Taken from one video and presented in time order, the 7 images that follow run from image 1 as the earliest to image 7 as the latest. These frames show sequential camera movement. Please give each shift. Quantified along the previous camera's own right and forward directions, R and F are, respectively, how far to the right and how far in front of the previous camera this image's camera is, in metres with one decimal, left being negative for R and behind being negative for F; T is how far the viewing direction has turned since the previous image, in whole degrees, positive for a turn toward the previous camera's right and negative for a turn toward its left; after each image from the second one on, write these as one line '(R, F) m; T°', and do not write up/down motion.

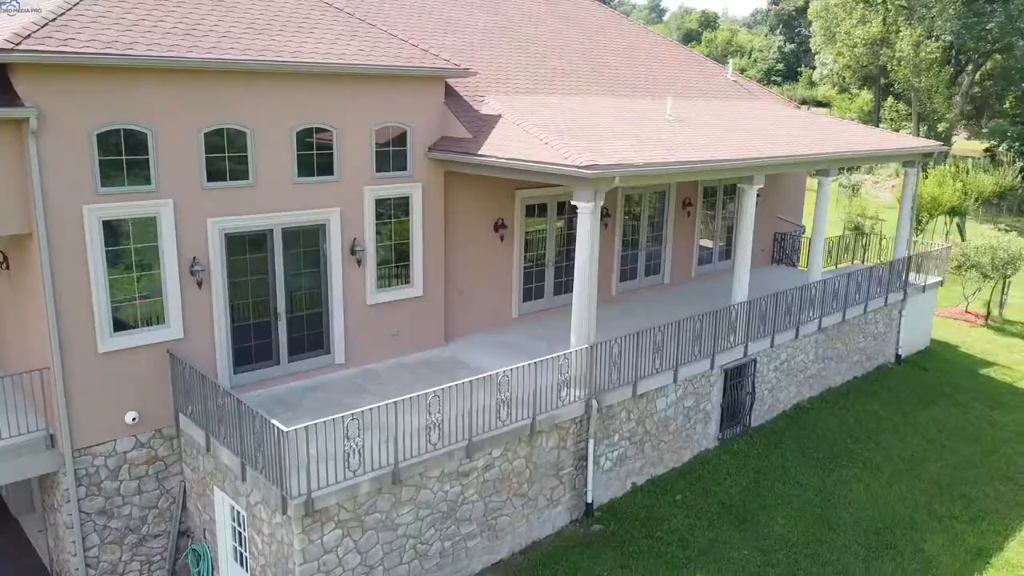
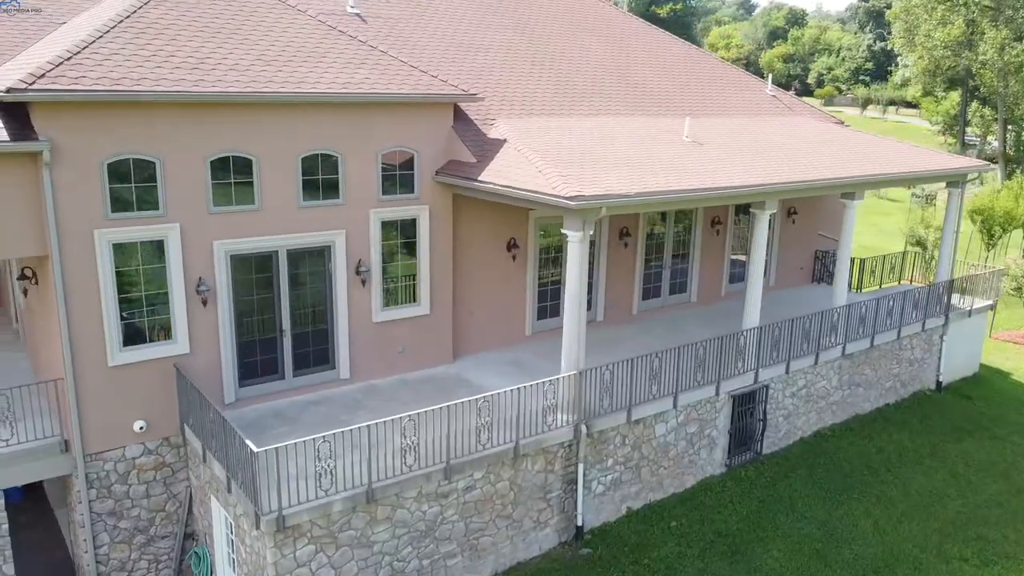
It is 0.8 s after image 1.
(+1.1, -0.1) m; -6°
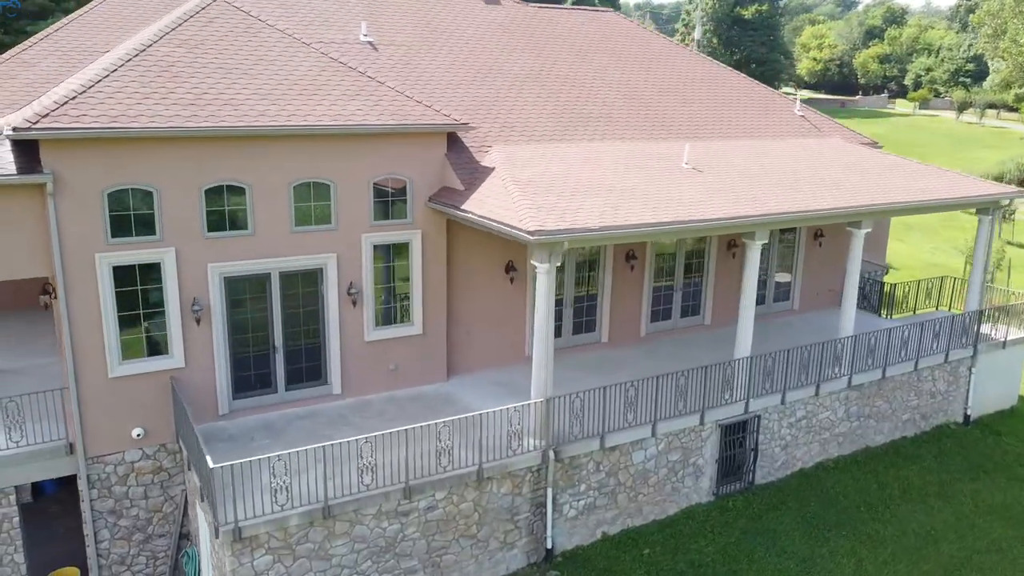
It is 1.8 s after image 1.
(+1.4, -0.2) m; -6°
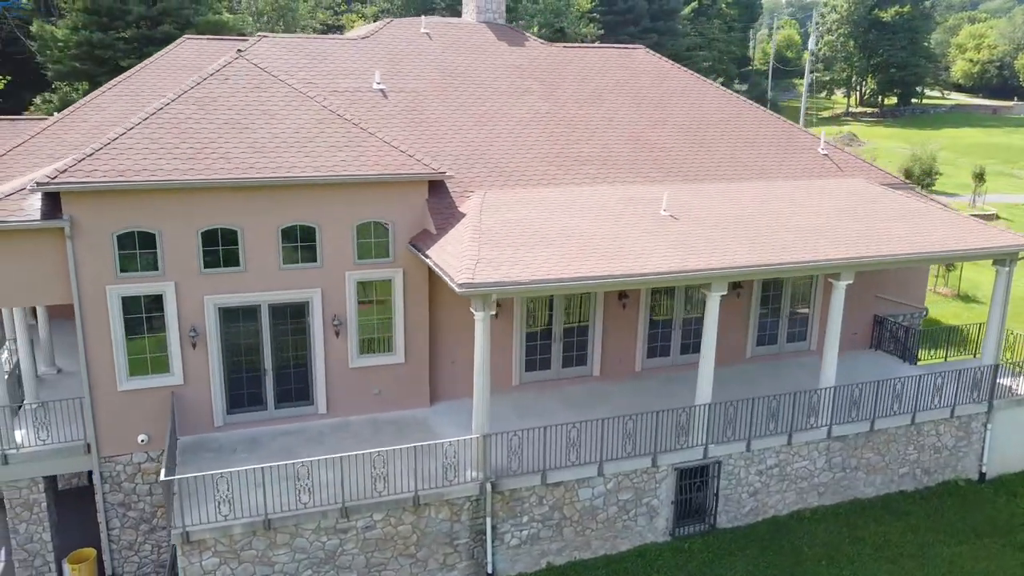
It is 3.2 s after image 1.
(+2.6, -0.6) m; -10°
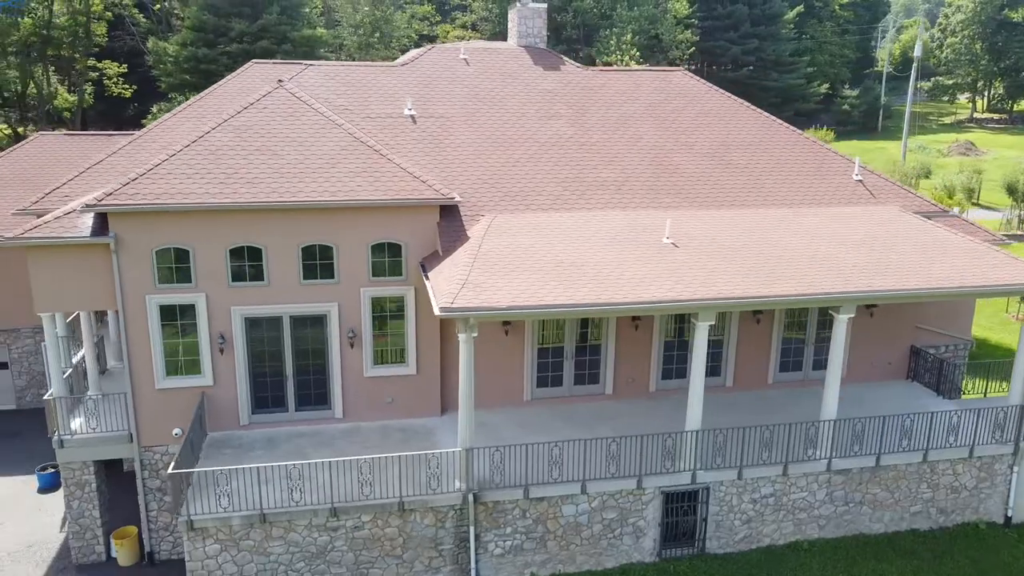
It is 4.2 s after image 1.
(+1.8, -0.5) m; -8°
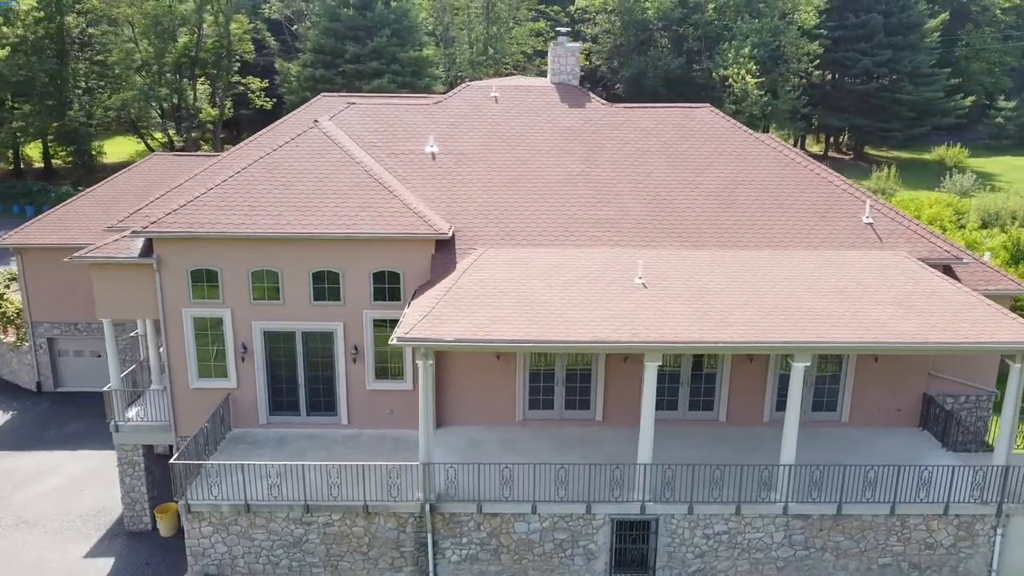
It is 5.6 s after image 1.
(+3.0, -0.8) m; -11°
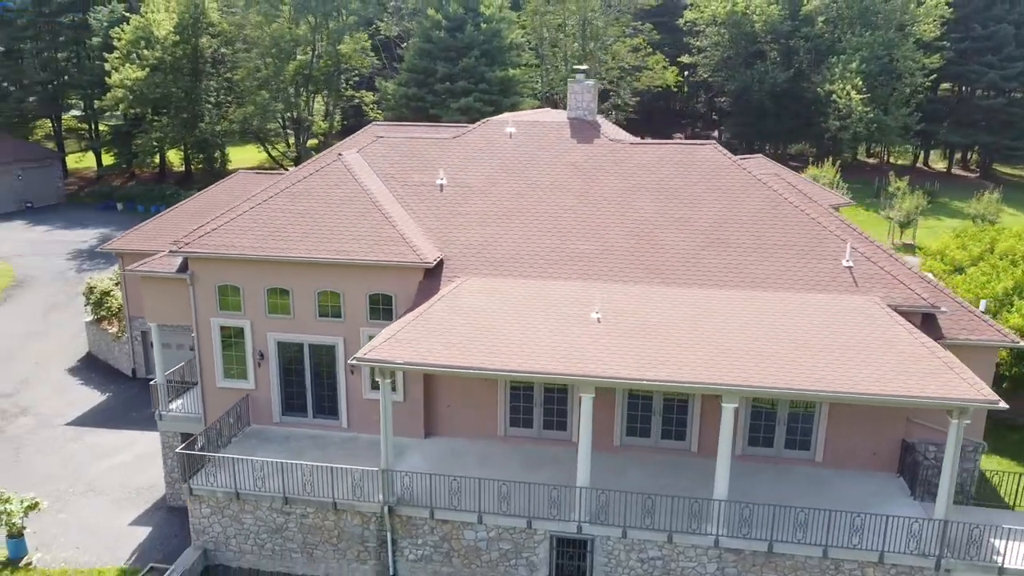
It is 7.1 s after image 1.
(+3.2, -1.0) m; -10°
